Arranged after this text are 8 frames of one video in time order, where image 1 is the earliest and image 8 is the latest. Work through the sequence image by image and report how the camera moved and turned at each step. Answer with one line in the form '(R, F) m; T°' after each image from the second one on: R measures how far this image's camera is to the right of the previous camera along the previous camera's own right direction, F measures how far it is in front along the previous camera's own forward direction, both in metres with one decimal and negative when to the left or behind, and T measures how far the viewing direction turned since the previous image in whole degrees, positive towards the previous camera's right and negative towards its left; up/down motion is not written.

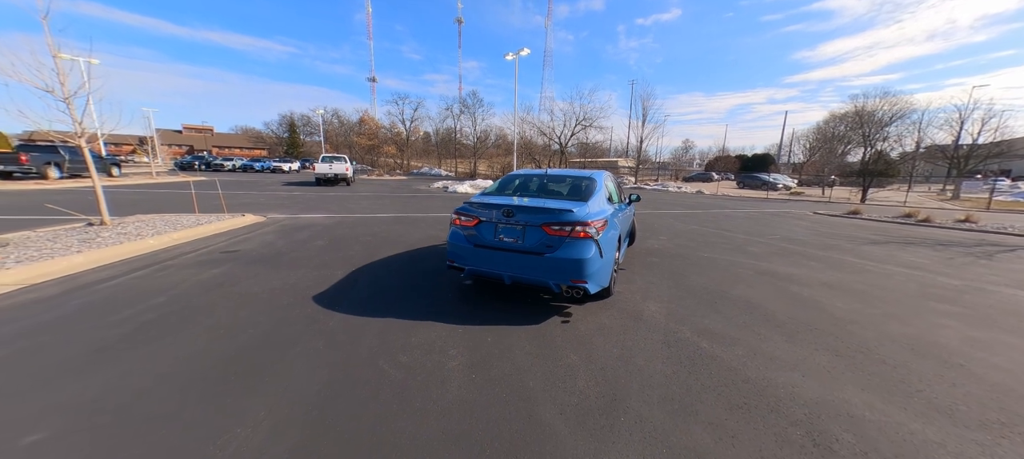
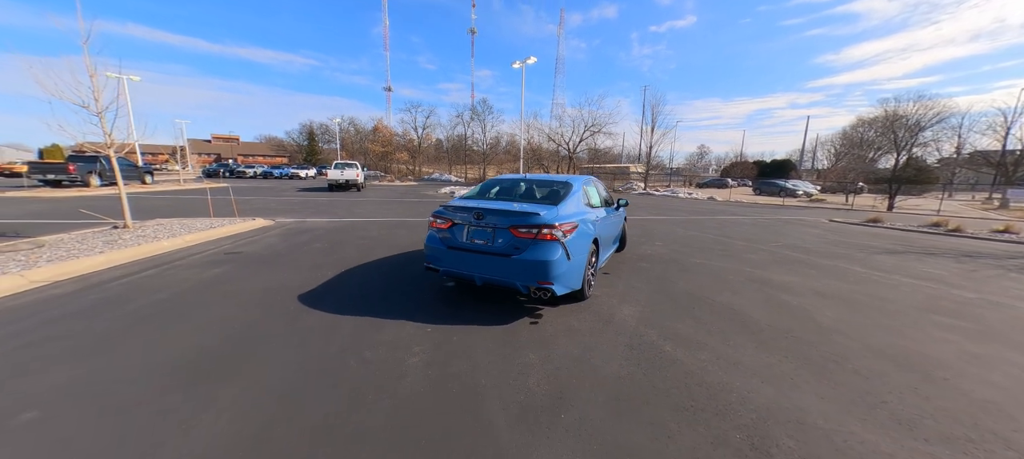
(+0.5, -0.1) m; -3°
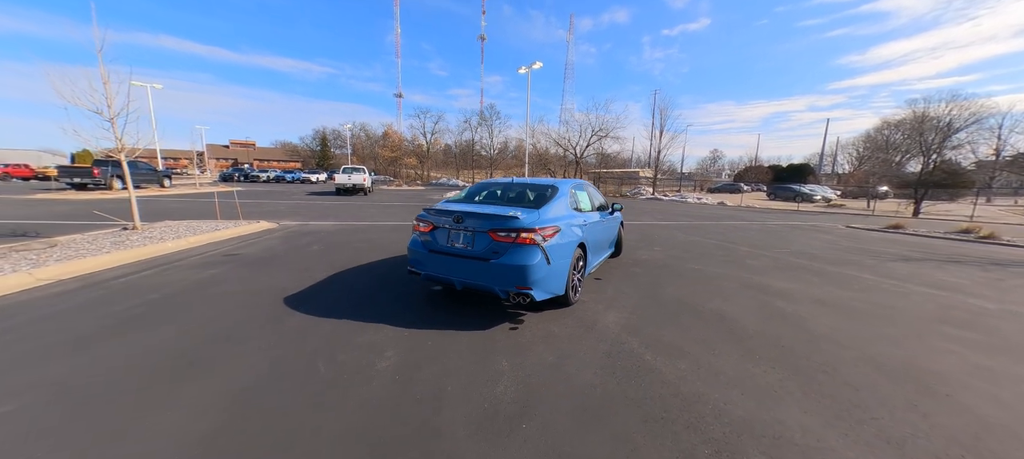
(+0.3, 0.0) m; -2°
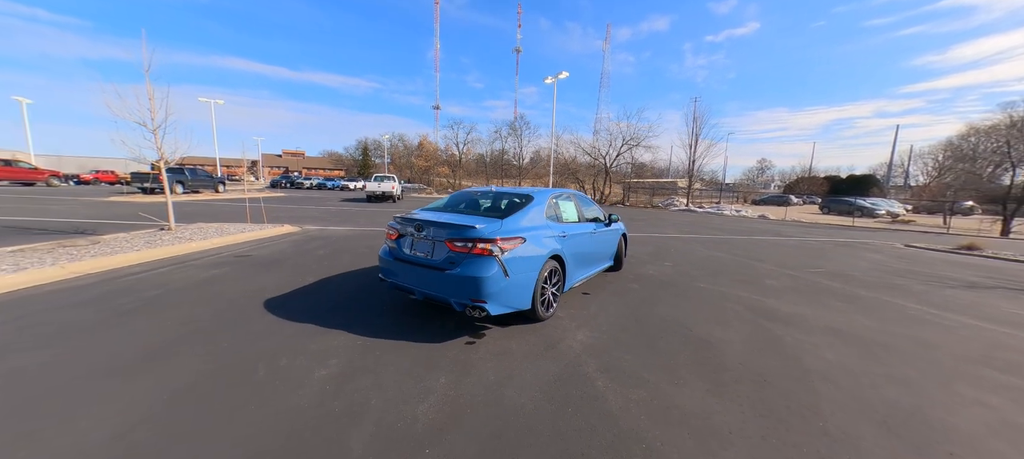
(+0.7, +0.1) m; -6°
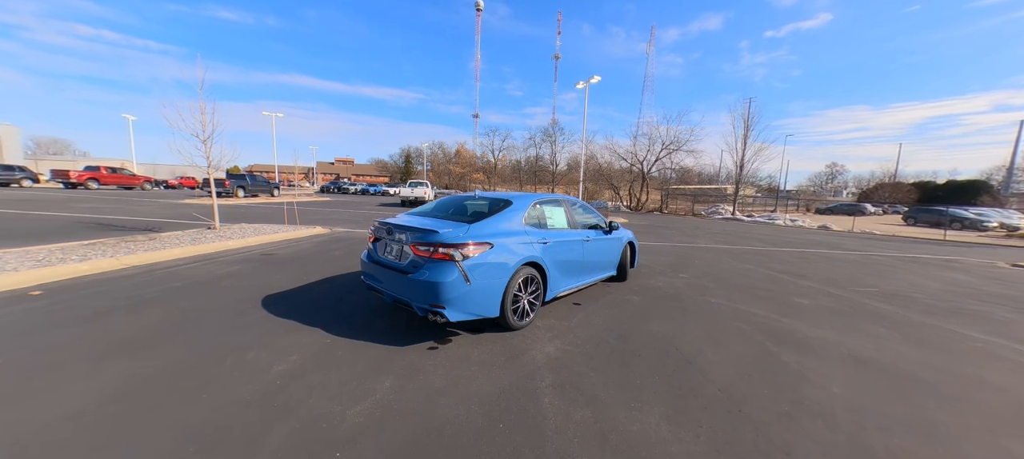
(+0.7, +0.1) m; -7°
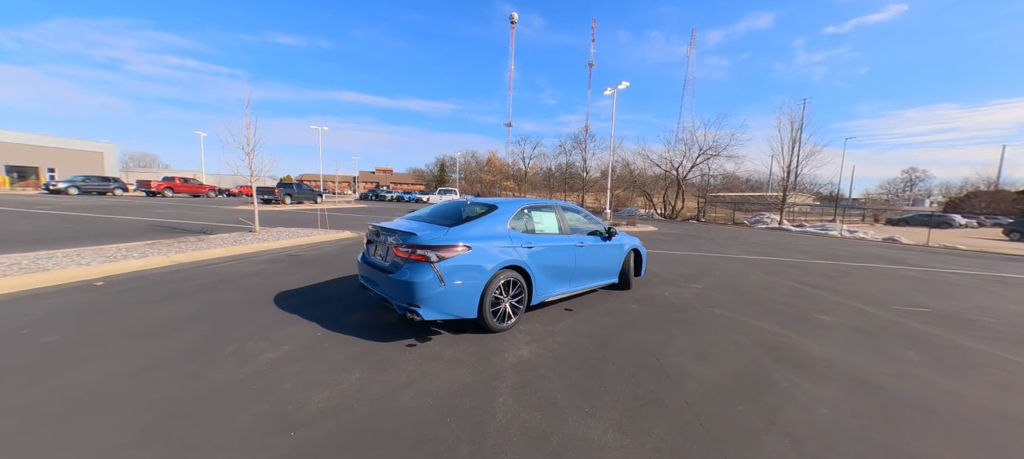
(+0.6, -0.1) m; -6°
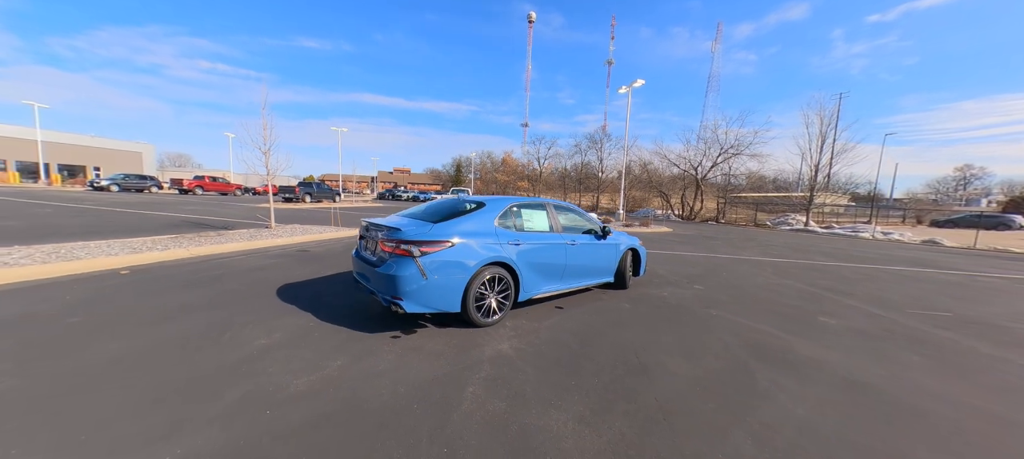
(+0.4, 0.0) m; -3°
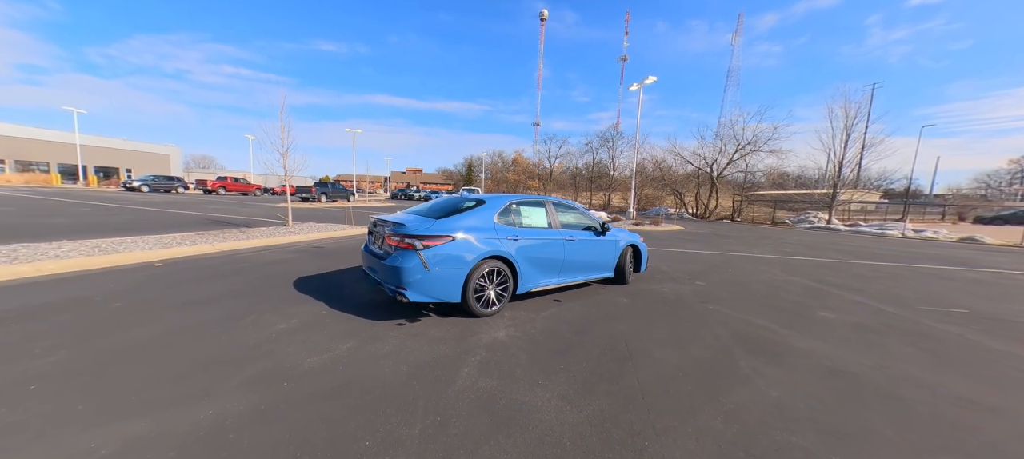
(+0.2, -0.2) m; -2°
